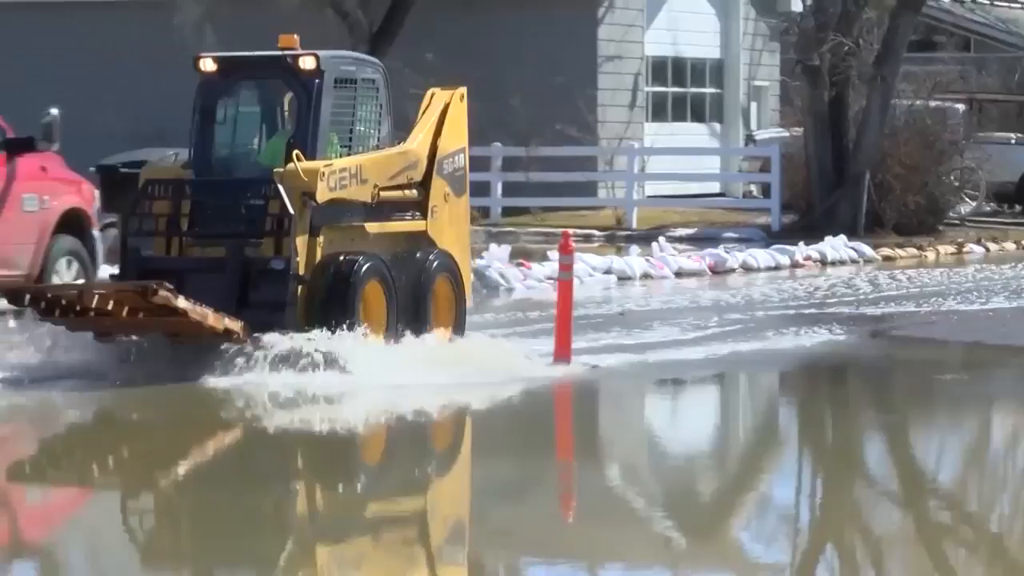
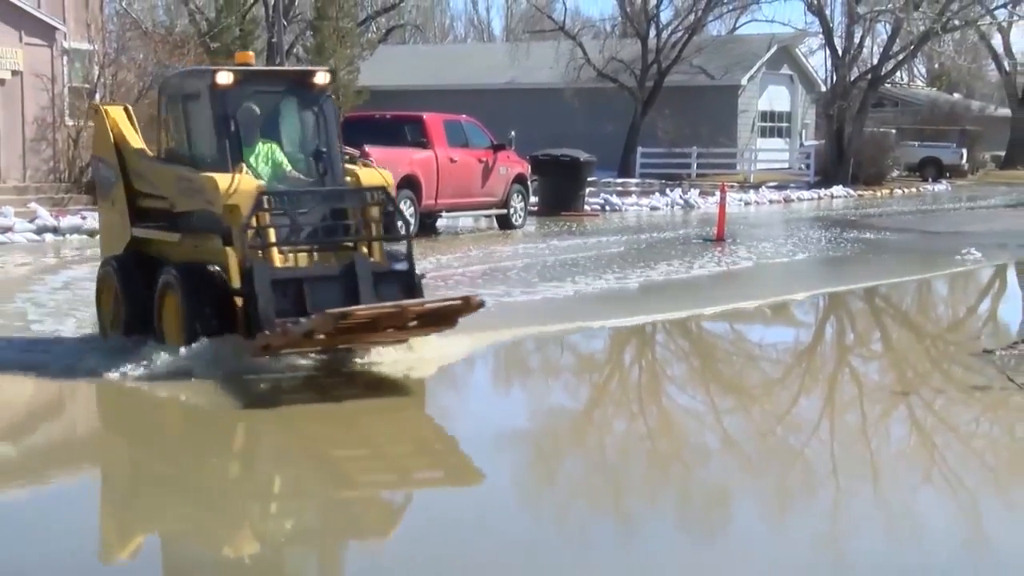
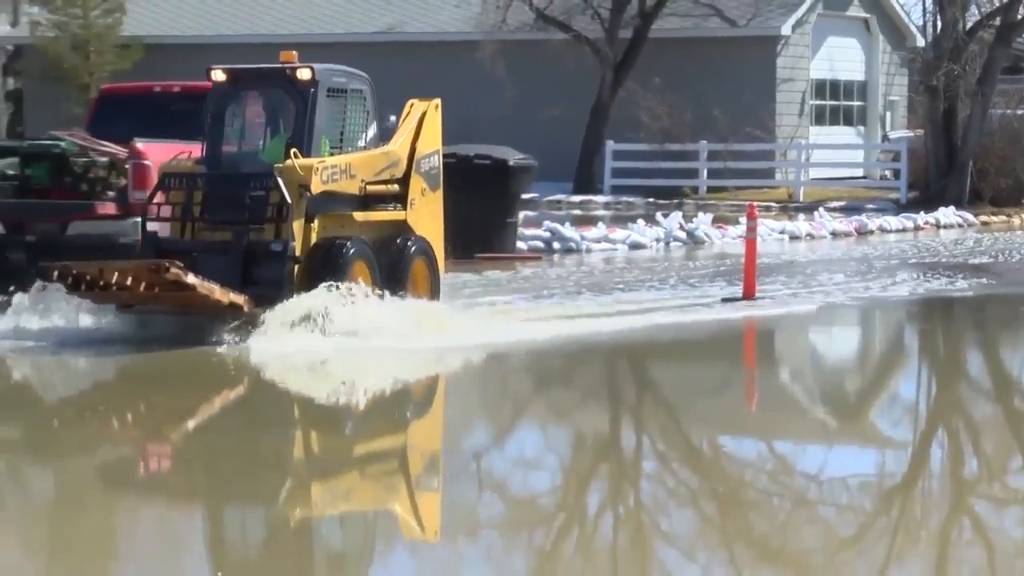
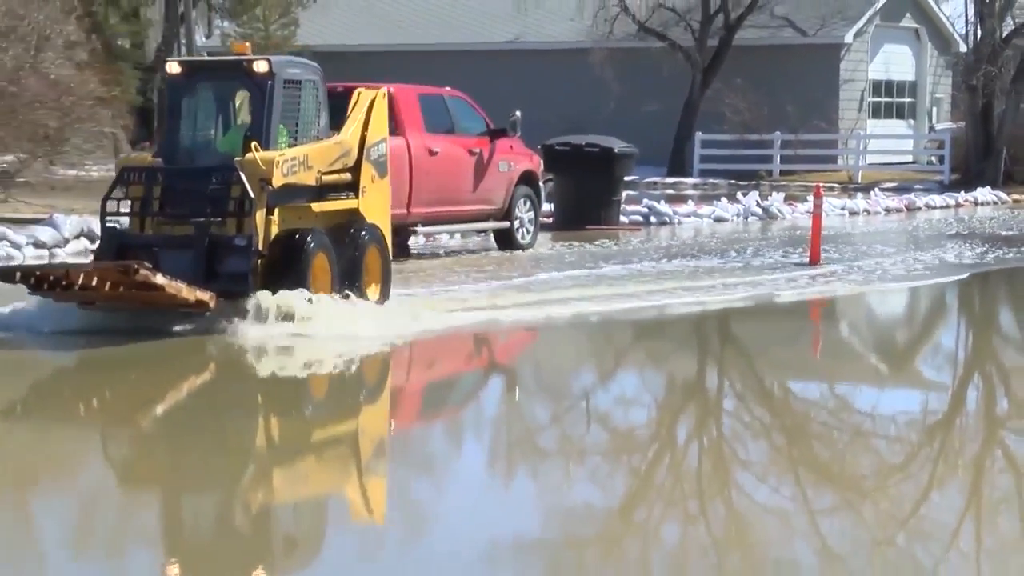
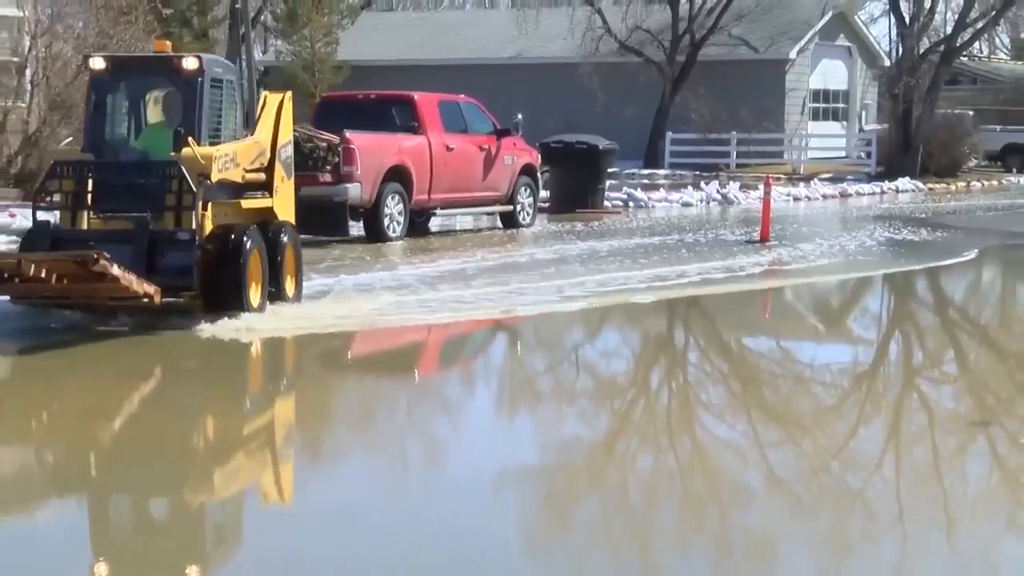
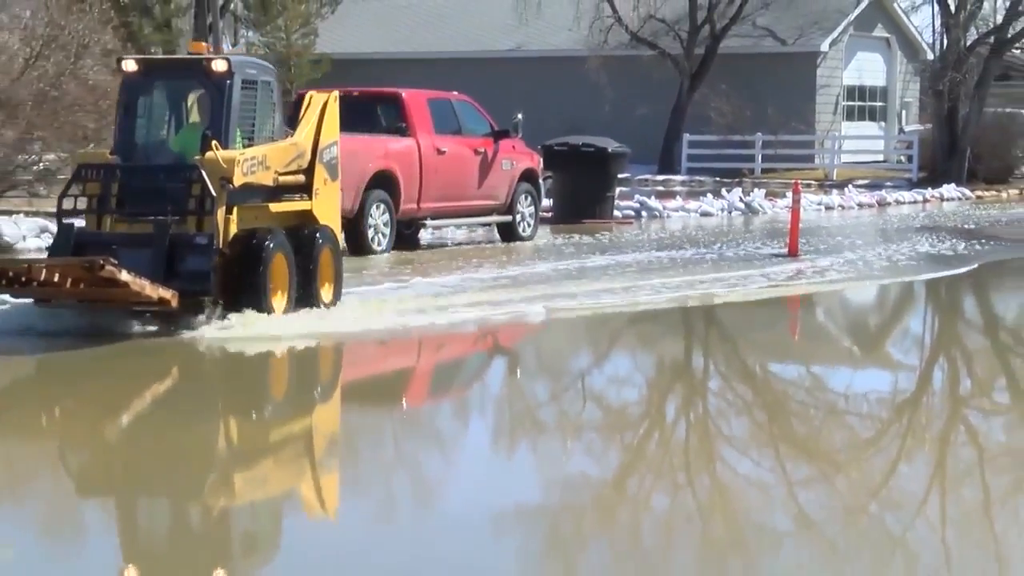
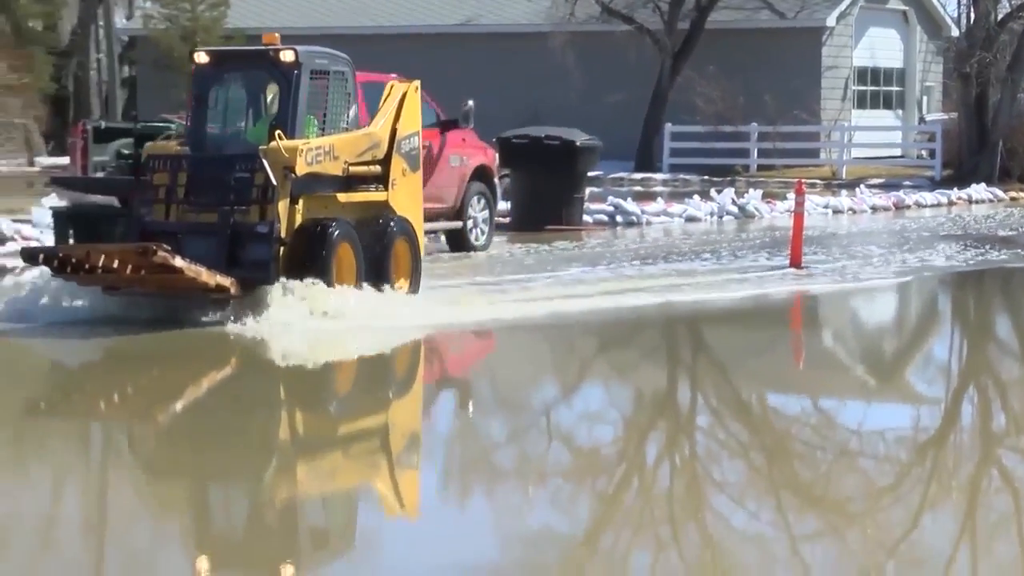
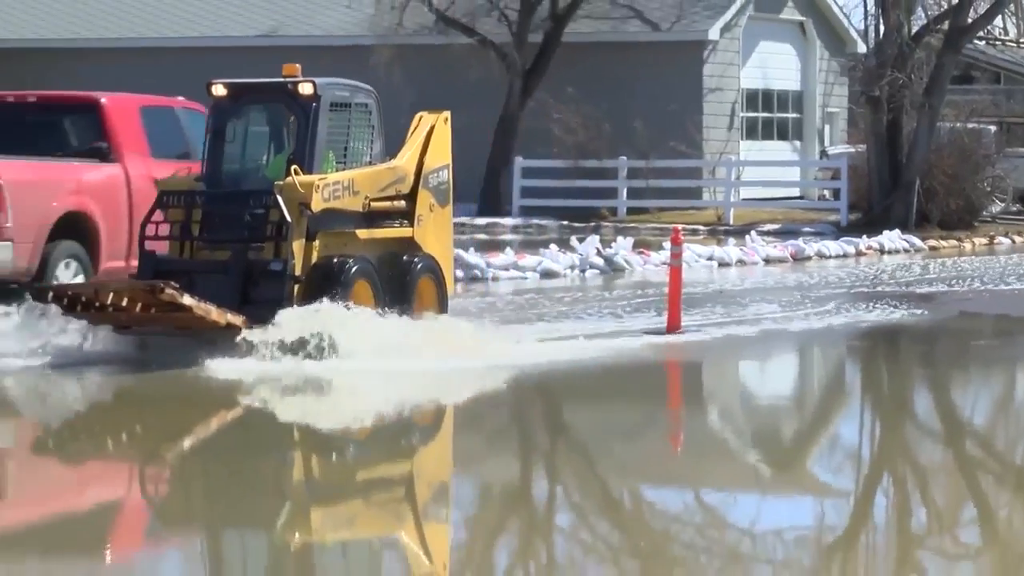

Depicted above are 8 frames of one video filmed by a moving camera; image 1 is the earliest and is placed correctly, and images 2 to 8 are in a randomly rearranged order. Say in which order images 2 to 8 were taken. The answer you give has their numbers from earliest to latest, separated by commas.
8, 3, 7, 4, 6, 5, 2
